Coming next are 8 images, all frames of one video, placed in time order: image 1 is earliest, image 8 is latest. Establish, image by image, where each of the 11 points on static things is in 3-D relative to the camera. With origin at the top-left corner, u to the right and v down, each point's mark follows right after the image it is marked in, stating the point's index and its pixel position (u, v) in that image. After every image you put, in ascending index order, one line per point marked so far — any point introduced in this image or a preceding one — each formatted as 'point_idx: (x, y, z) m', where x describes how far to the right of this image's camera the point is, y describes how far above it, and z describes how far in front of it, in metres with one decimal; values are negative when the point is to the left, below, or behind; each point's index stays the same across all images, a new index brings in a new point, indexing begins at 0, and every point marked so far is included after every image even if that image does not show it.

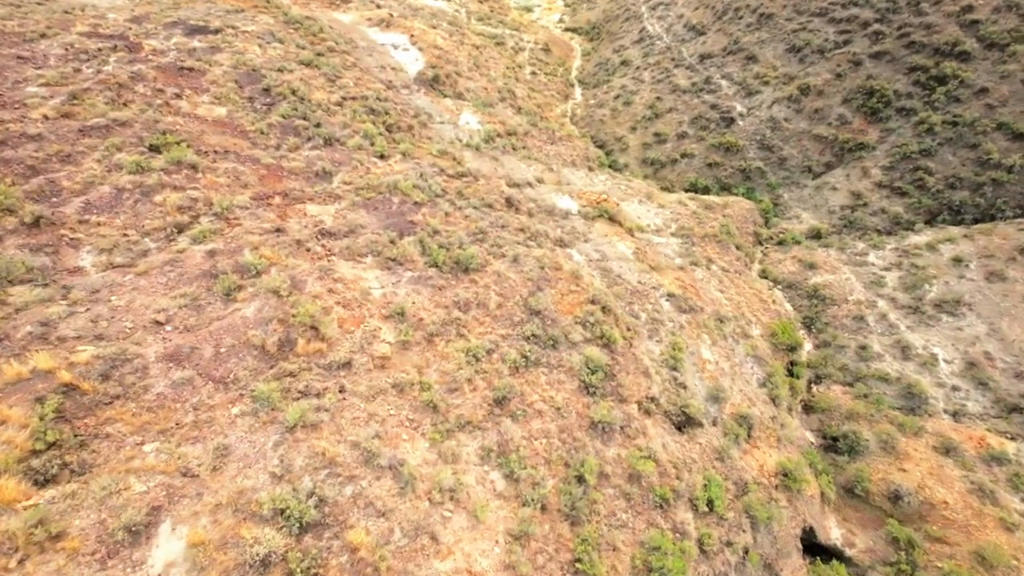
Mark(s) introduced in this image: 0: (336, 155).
0: (-7.0, +5.2, +18.8) m
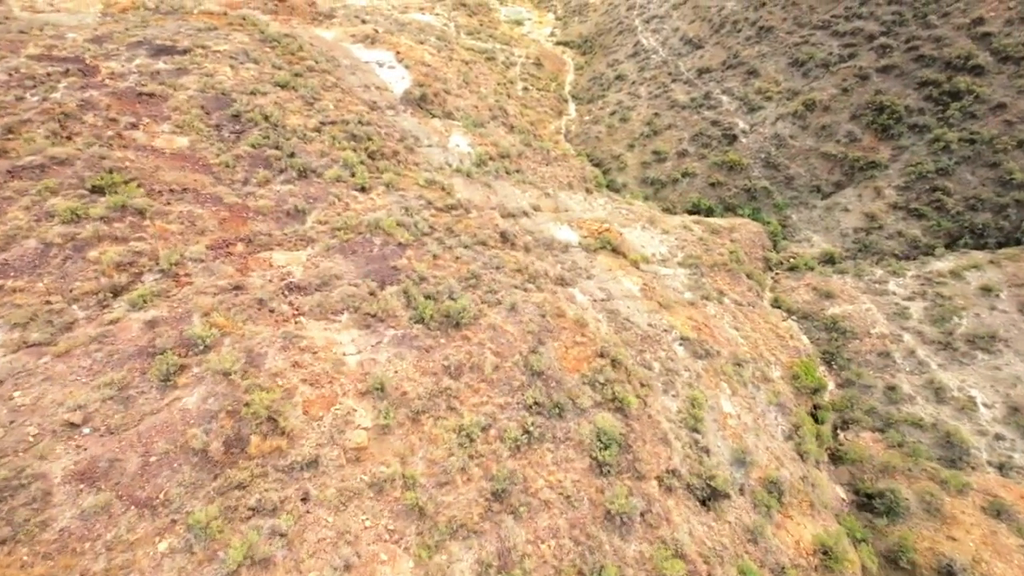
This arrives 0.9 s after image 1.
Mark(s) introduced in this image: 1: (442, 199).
0: (-7.2, +3.5, +17.0) m
1: (-2.7, +3.5, +19.0) m
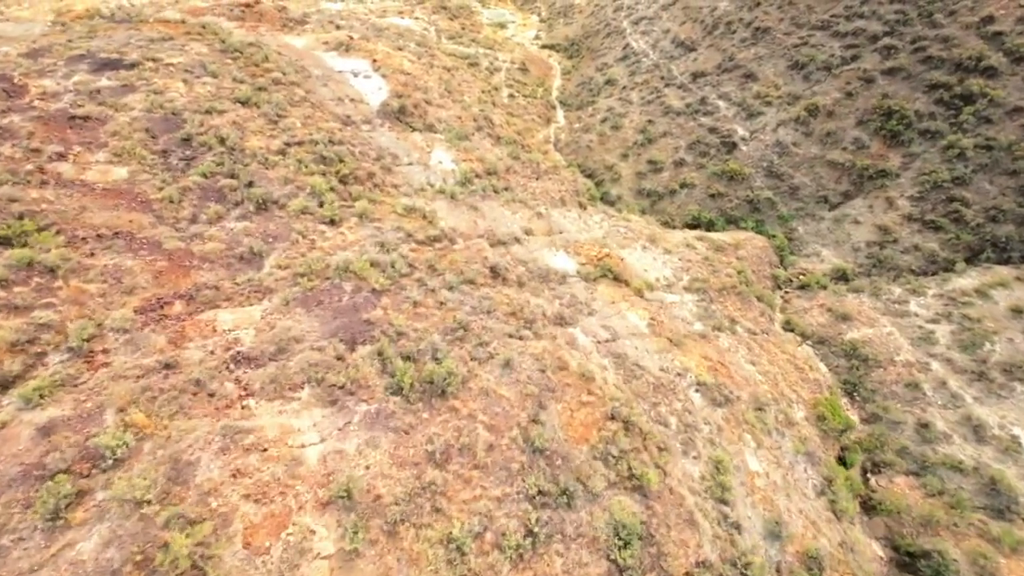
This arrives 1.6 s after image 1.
0: (-7.5, +1.9, +14.7) m
1: (-3.1, +2.1, +16.9) m
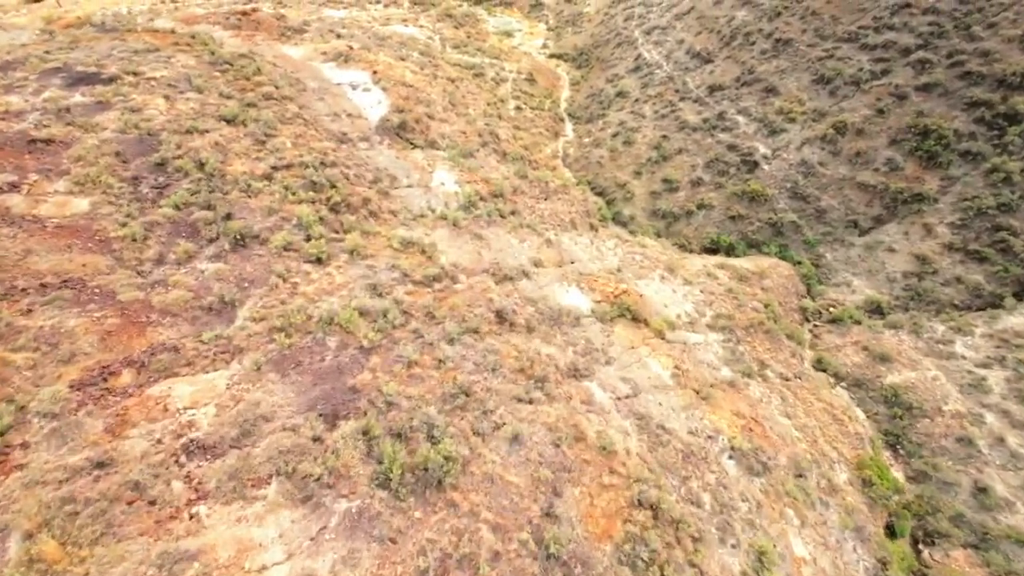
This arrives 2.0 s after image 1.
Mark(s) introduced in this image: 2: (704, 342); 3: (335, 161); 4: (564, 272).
0: (-7.2, +0.6, +13.0) m
1: (-2.8, +0.7, +15.1) m
2: (+7.2, -2.0, +18.1) m
3: (-7.2, +5.1, +19.6) m
4: (+2.0, +0.6, +19.0) m
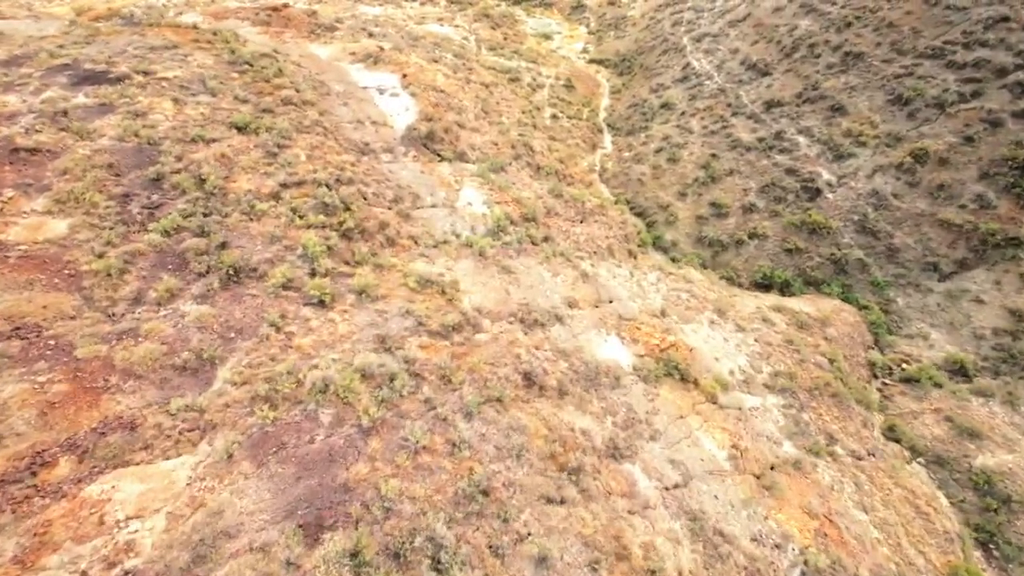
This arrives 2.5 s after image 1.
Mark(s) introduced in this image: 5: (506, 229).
0: (-6.4, -0.5, +11.2) m
1: (-1.9, -0.6, +13.1) m
2: (+8.0, -3.8, +15.6) m
3: (-5.8, +4.0, +17.8) m
4: (+3.1, -0.9, +16.6) m
5: (-0.2, +2.4, +19.5) m
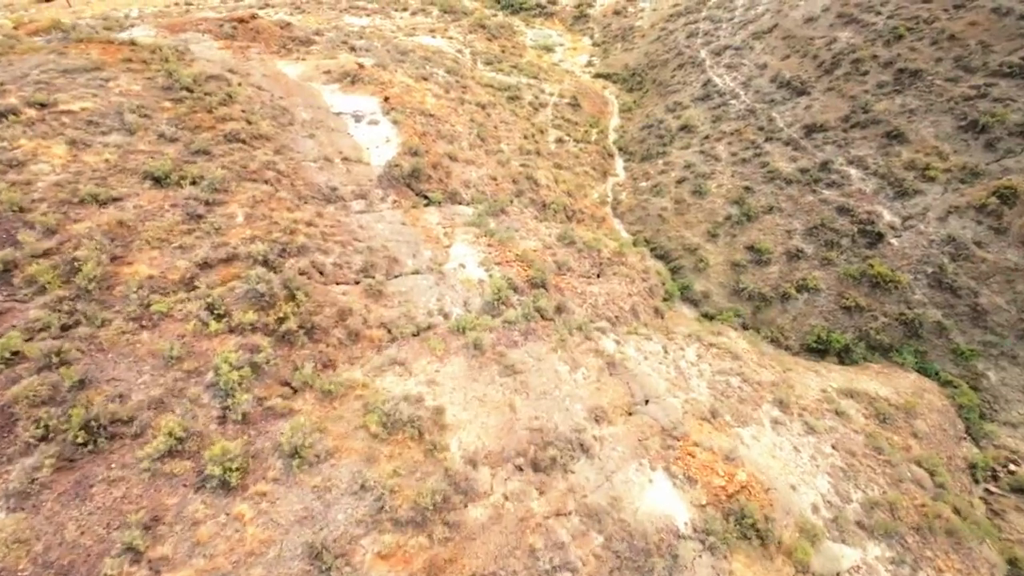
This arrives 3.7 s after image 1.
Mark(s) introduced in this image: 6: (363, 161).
0: (-6.2, -3.2, +6.8) m
1: (-1.7, -3.3, +8.8) m
2: (+8.2, -6.5, +11.3) m
3: (-5.7, +1.3, +13.5) m
4: (+3.3, -3.6, +12.4) m
5: (-0.1, -0.4, +15.2) m
6: (-6.0, +5.1, +19.4) m
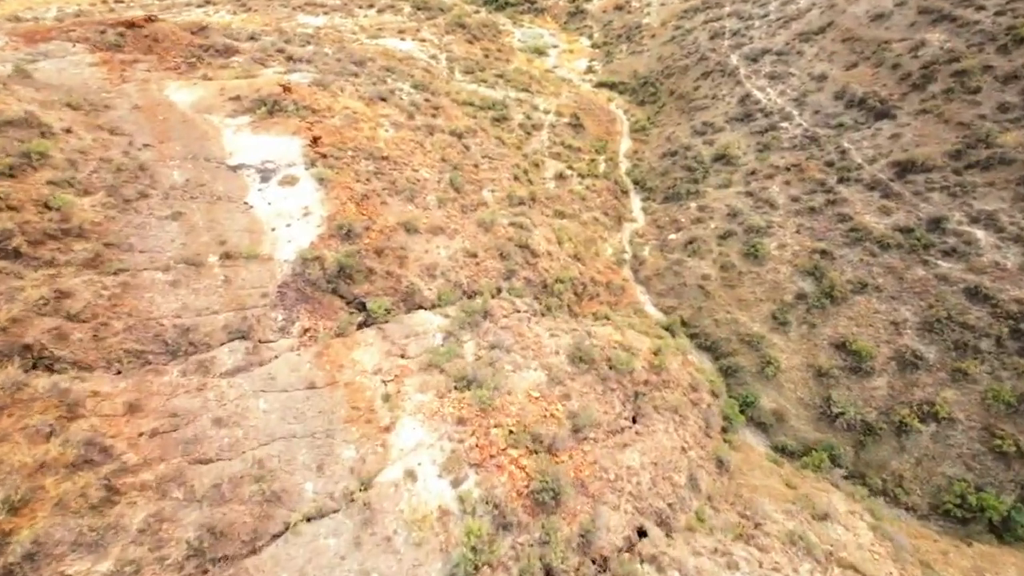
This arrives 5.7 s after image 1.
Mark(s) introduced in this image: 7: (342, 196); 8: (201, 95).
0: (-6.2, -7.6, -0.4) m
1: (-1.8, -7.6, +1.7) m
2: (+8.2, -10.6, +4.4) m
3: (-5.9, -3.1, +6.3) m
4: (+3.2, -7.8, +5.3) m
5: (-0.3, -4.6, +8.1) m
6: (-6.4, +0.8, +12.1) m
7: (-5.1, +2.6, +14.5) m
8: (-11.6, +7.2, +18.1) m
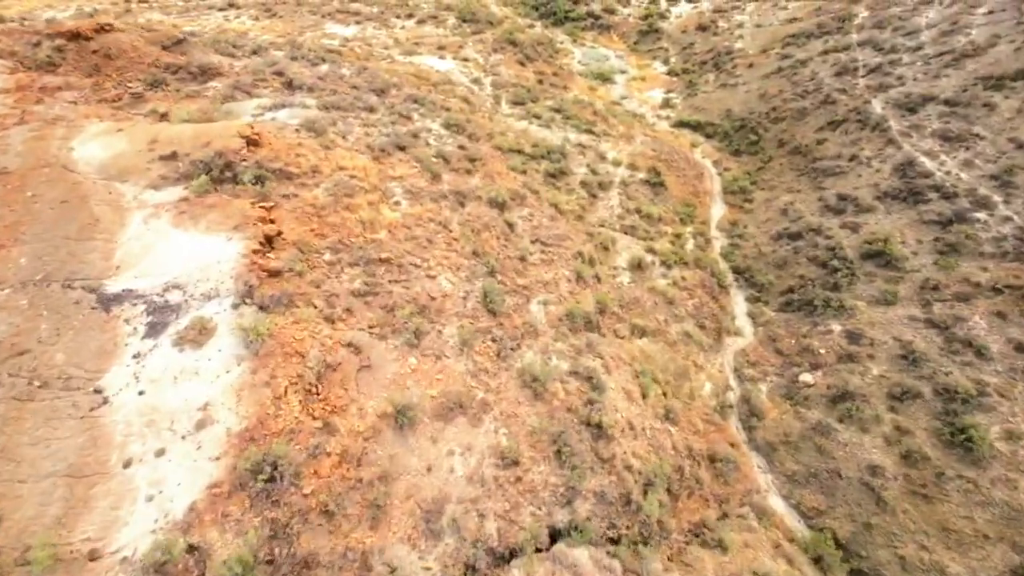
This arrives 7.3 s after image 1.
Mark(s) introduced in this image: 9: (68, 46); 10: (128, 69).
0: (-6.5, -11.3, -6.9) m
1: (-2.0, -11.7, -5.1) m
2: (+7.9, -15.4, -3.1) m
3: (-5.5, -7.0, -0.2) m
4: (+3.2, -12.3, -1.8) m
5: (+0.1, -8.9, +1.2) m
6: (-5.3, -3.2, +5.7) m
7: (-3.8, -1.5, +8.0) m
8: (-9.7, +3.5, +12.1) m
9: (-15.0, +8.2, +16.5) m
10: (-13.4, +7.7, +16.8) m
